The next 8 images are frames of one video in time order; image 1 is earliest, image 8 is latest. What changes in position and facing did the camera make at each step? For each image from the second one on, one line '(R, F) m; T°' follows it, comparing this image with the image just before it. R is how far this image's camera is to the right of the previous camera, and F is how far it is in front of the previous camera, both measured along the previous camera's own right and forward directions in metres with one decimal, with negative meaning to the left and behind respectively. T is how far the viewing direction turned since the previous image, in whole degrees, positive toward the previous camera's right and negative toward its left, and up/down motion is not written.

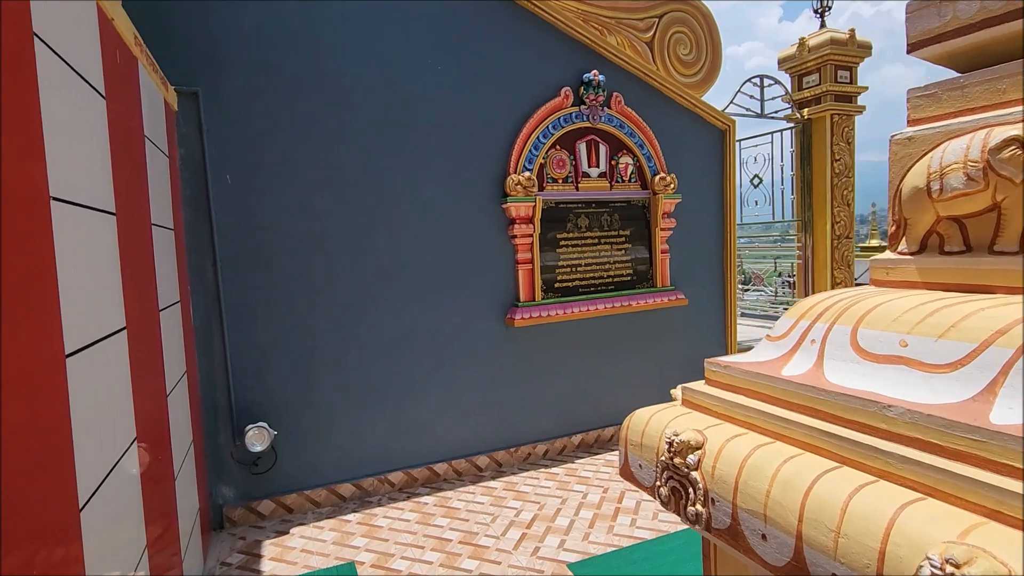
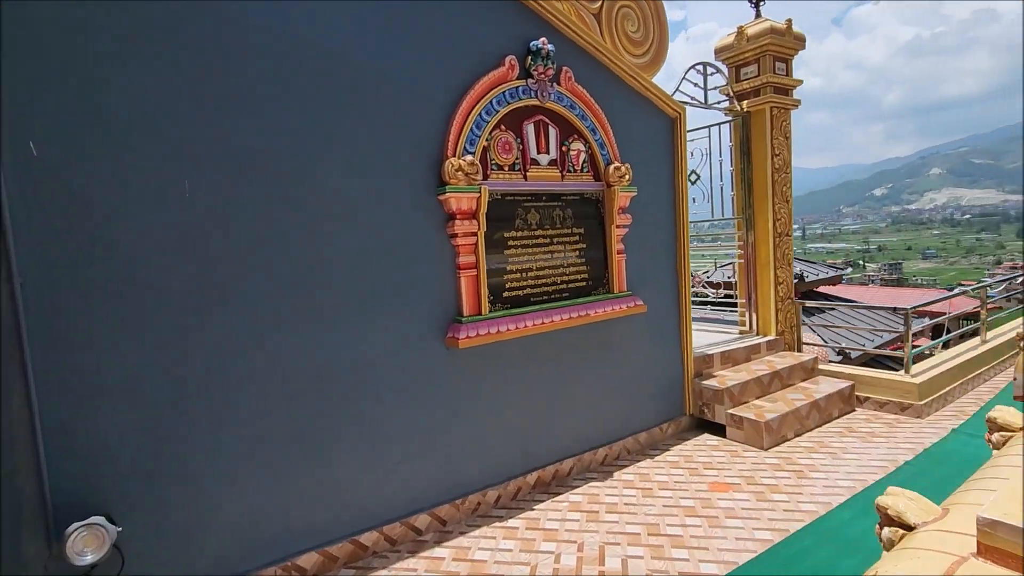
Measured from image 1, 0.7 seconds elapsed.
(-0.4, +1.3) m; +10°
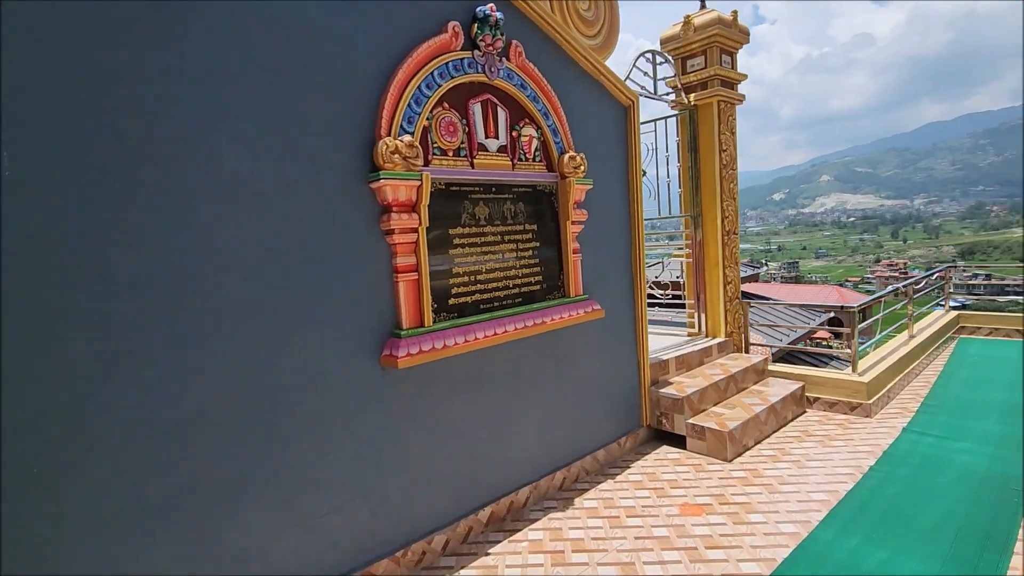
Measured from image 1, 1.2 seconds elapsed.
(-0.2, +0.8) m; +8°
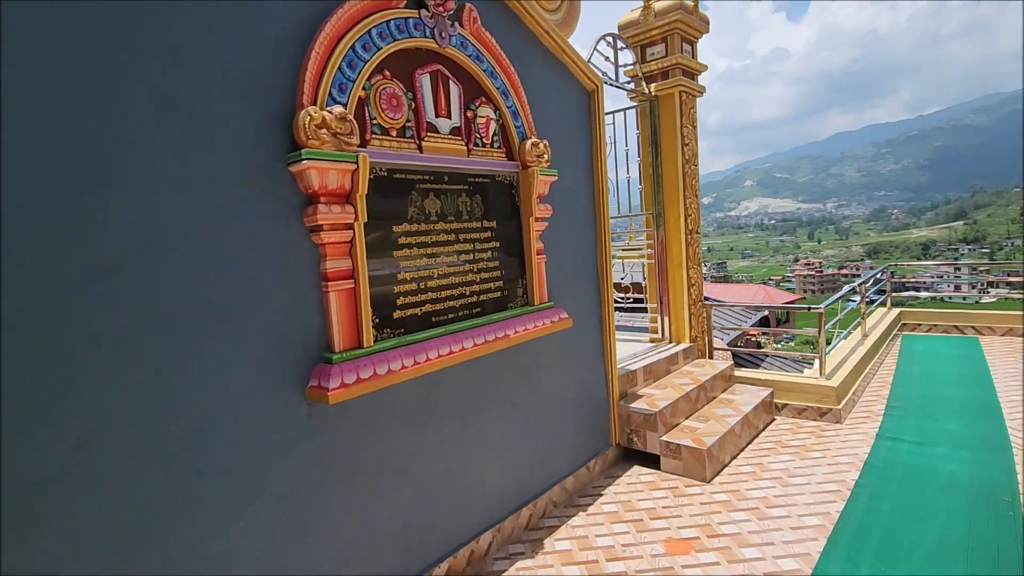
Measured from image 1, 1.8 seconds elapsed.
(-0.1, +0.8) m; +6°
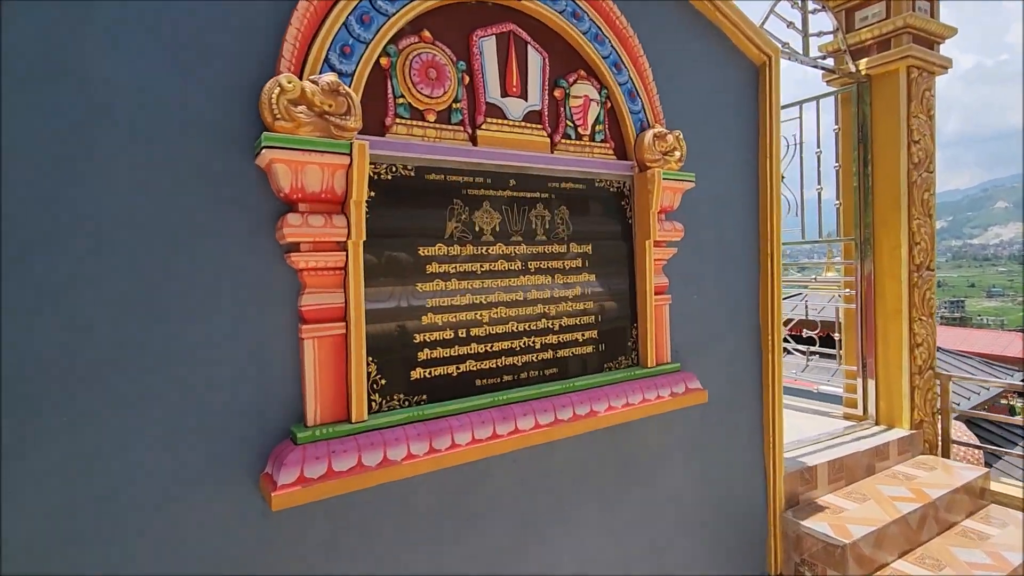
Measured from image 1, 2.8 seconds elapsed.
(+0.5, +1.5) m; -19°
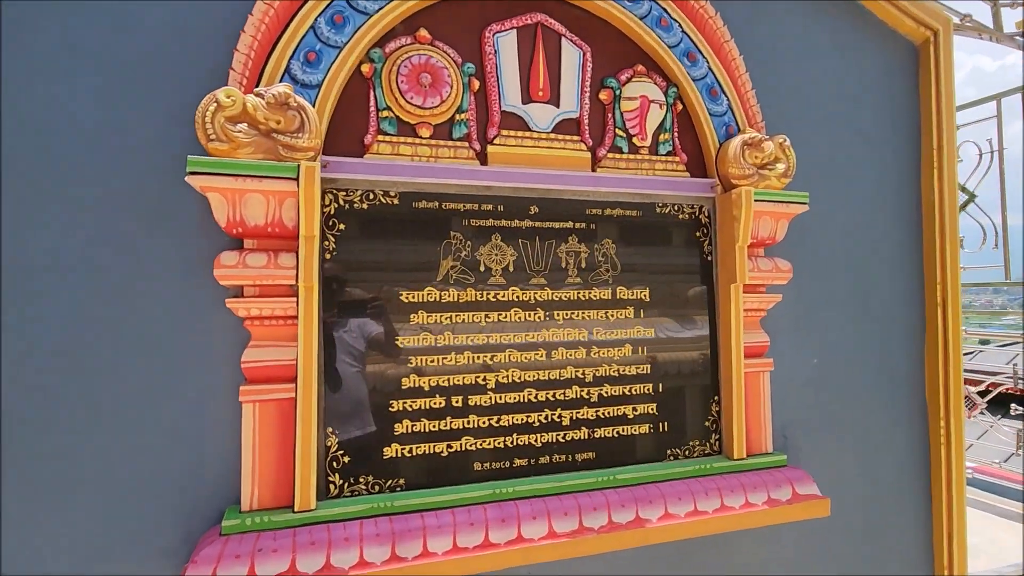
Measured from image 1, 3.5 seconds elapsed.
(+0.6, +0.7) m; -16°
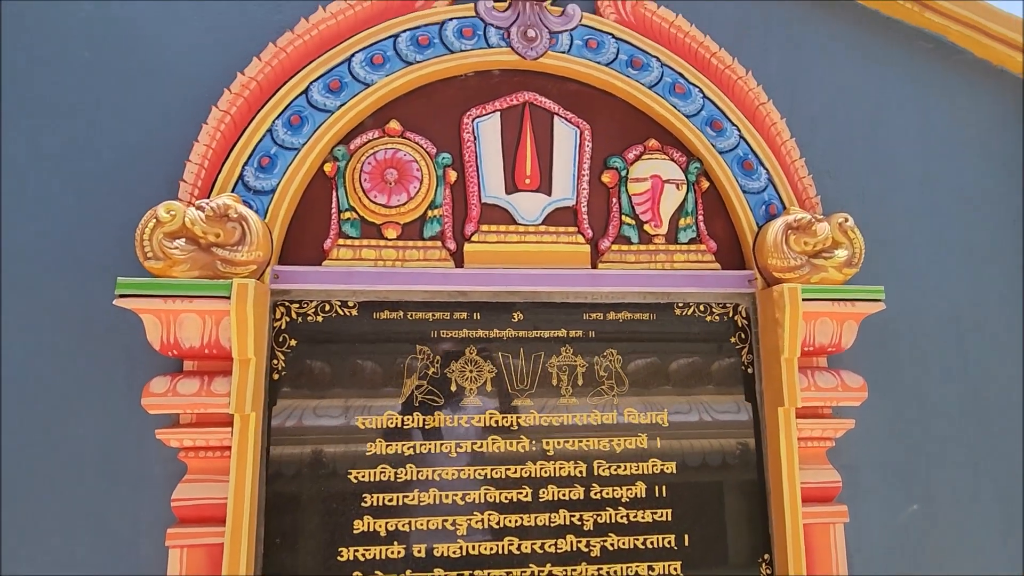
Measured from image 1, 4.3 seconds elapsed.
(+0.4, +0.4) m; -11°
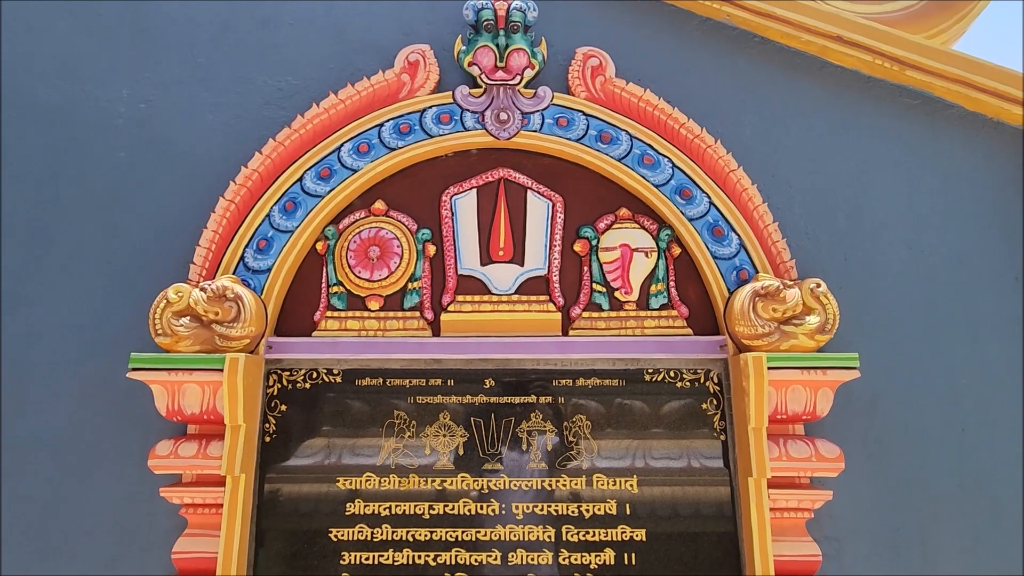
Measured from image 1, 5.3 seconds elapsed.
(+0.3, -0.1) m; -6°
